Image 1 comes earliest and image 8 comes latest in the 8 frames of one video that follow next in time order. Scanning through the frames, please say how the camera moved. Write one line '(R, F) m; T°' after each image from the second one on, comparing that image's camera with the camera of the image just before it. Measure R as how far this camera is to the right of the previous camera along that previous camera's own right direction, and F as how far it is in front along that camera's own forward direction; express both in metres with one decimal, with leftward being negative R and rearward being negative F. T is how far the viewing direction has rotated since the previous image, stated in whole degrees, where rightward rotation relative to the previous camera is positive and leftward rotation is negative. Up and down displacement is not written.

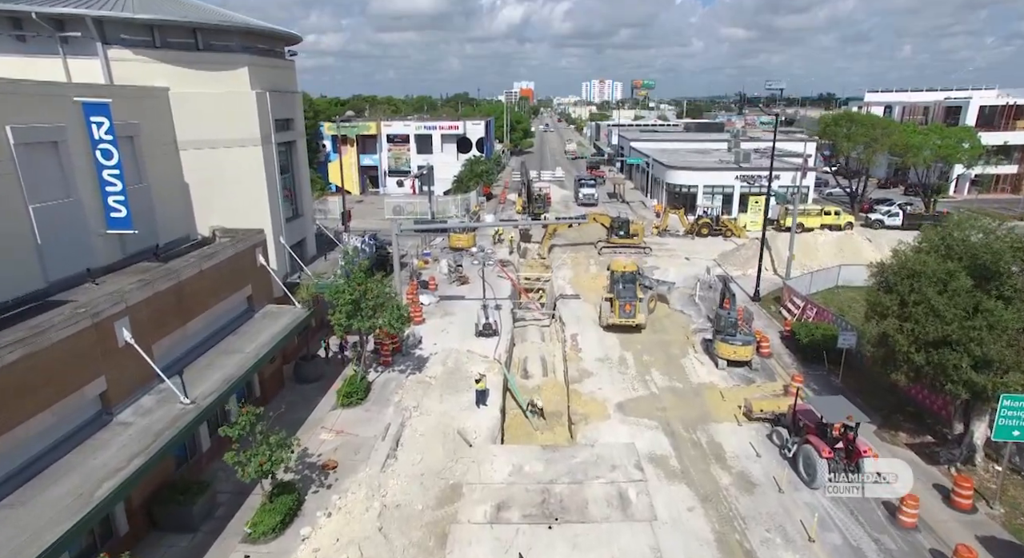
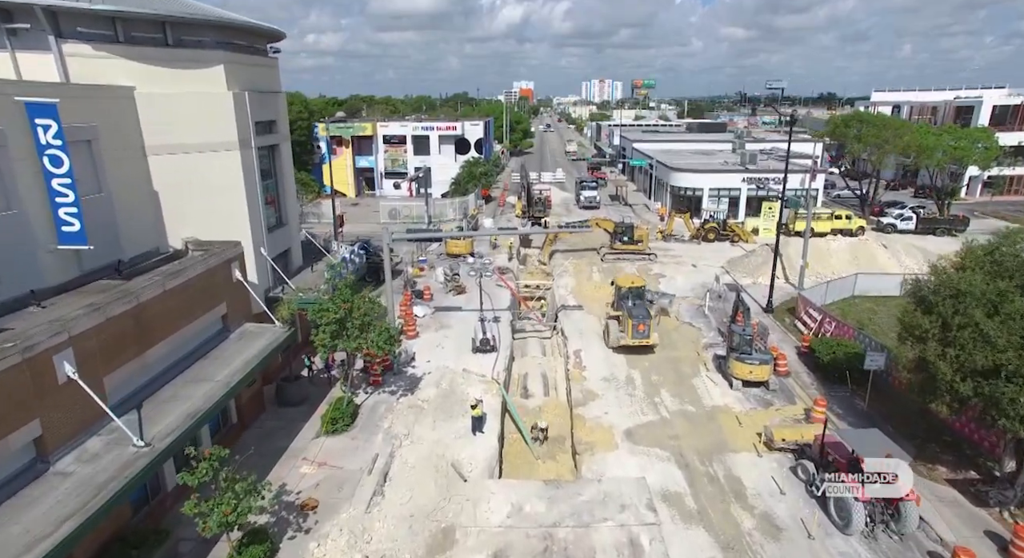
(0.0, +1.5) m; 0°
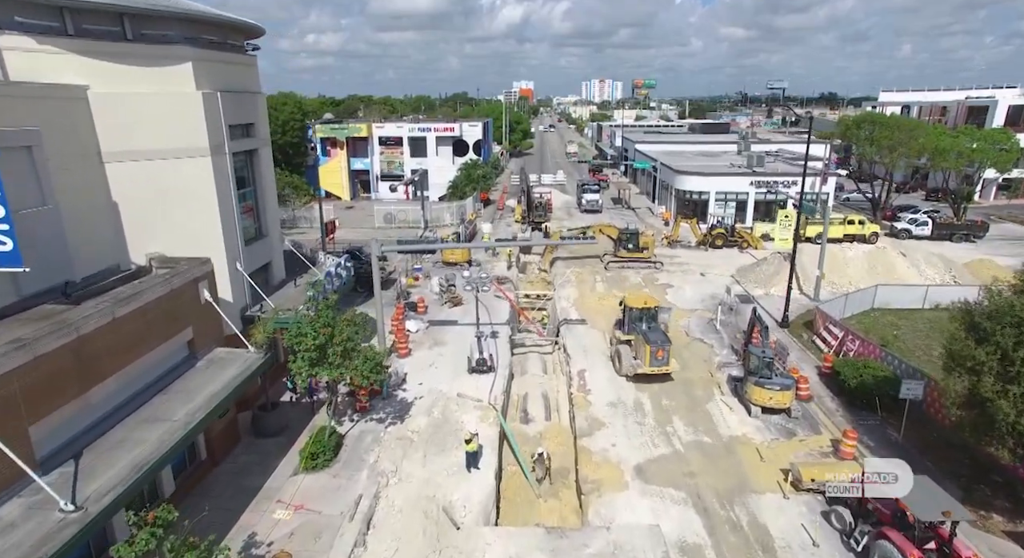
(0.0, +1.7) m; 0°
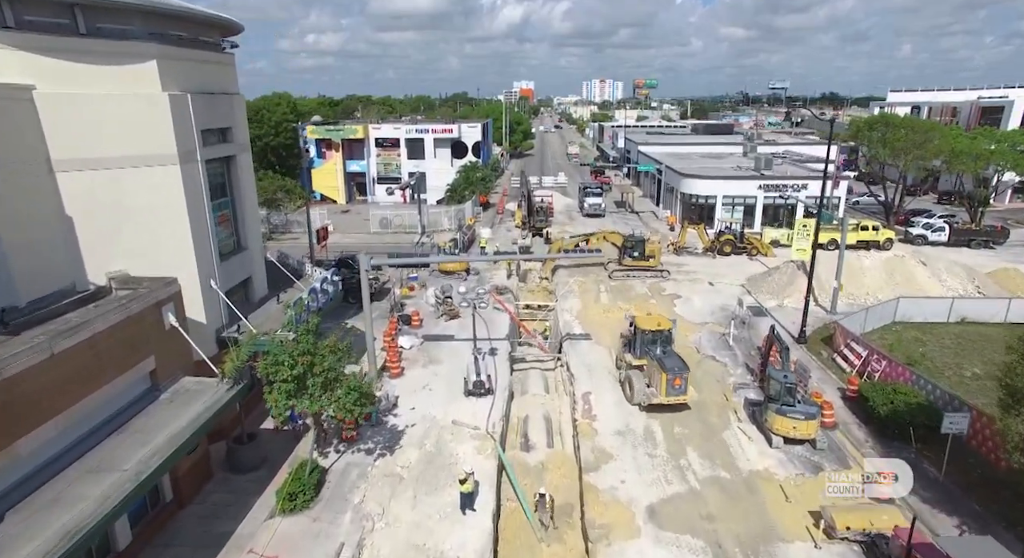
(0.0, +1.5) m; 0°
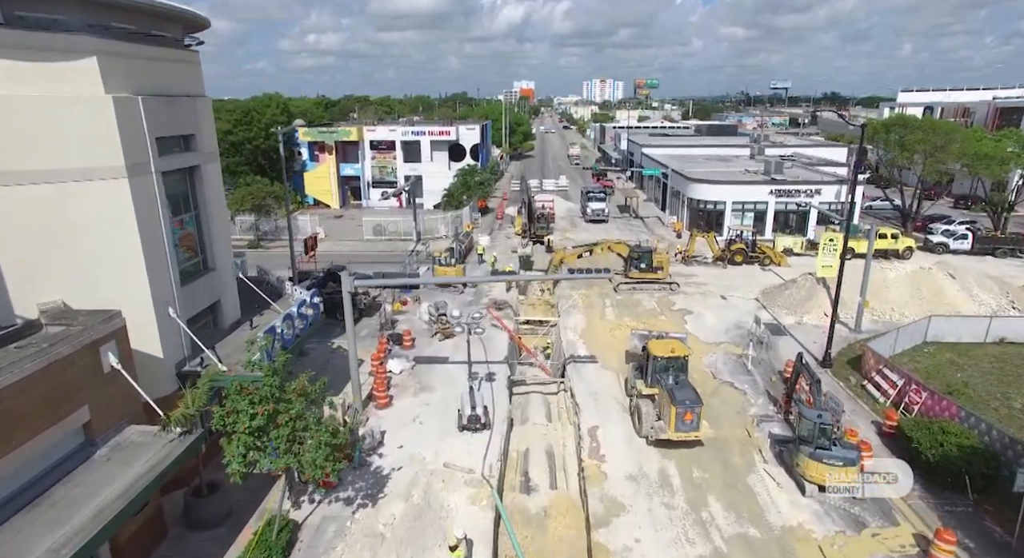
(0.0, +2.0) m; 0°
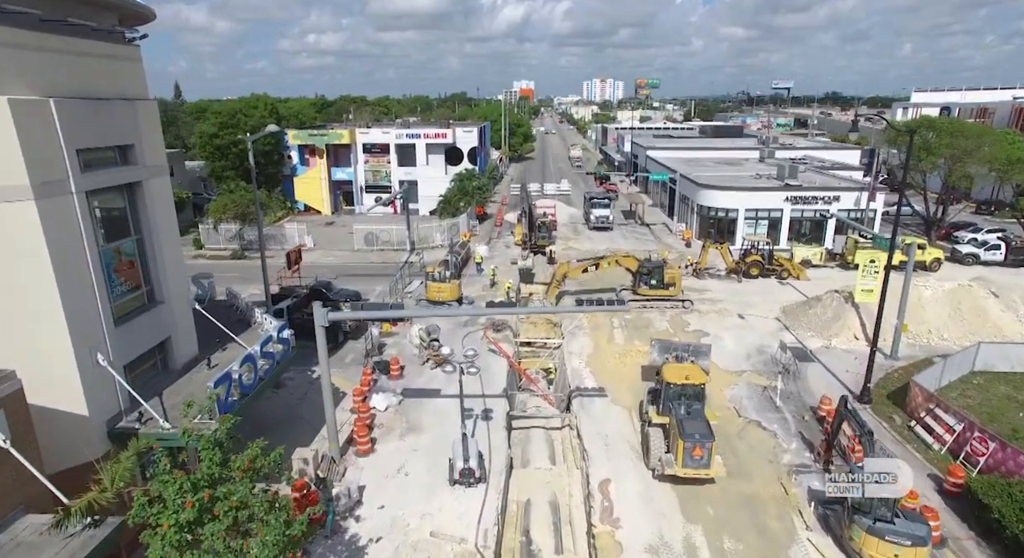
(0.0, +2.4) m; 0°
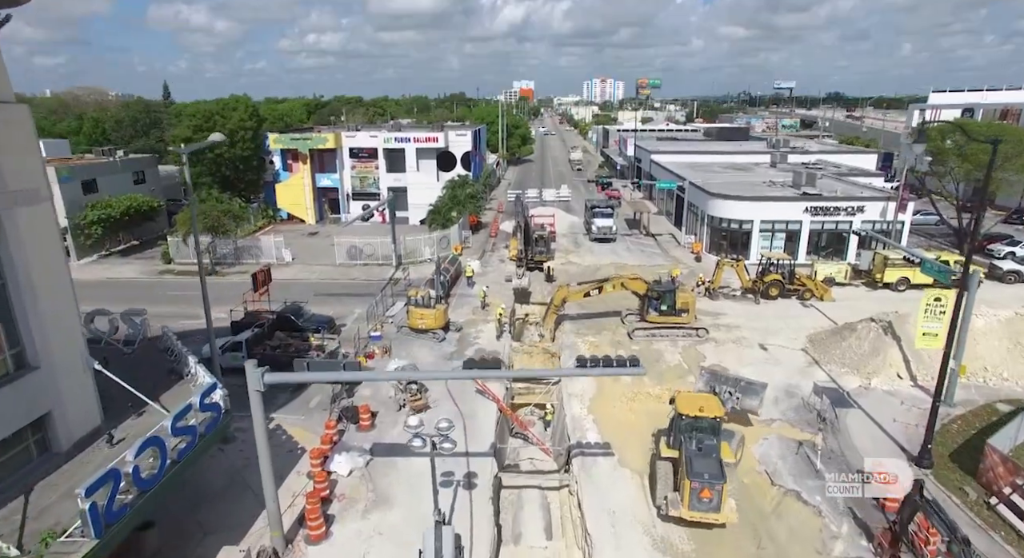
(+0.3, +3.2) m; 0°
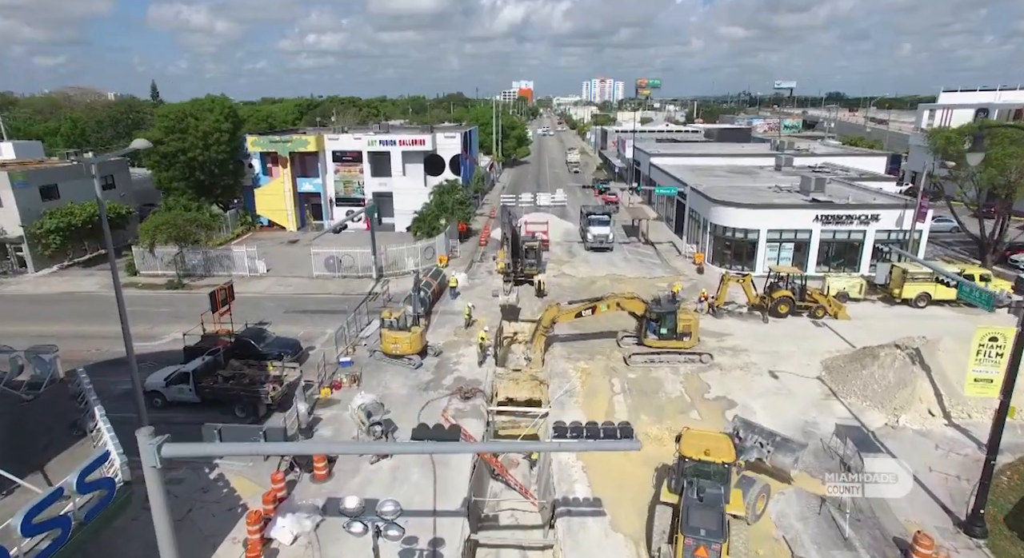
(+0.7, +2.5) m; 0°
